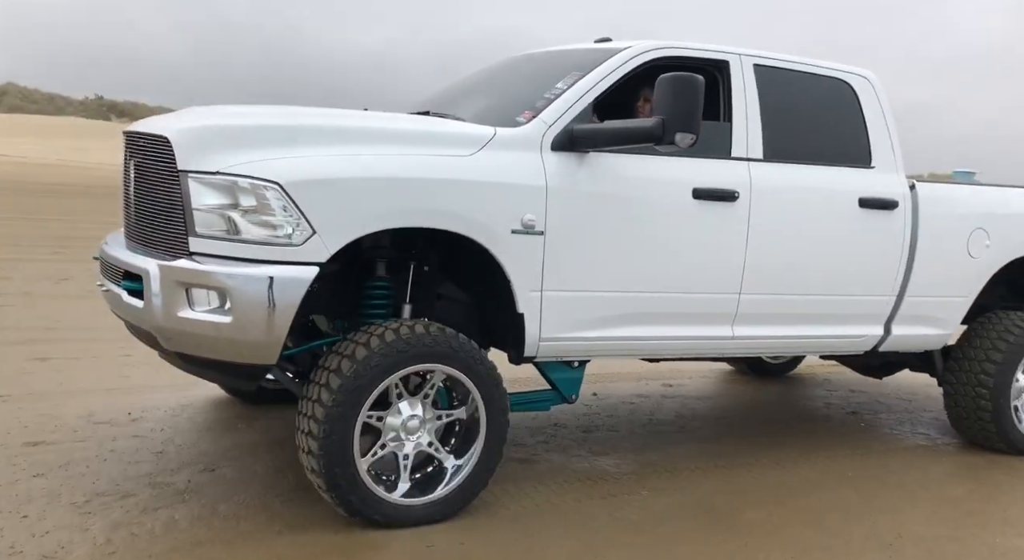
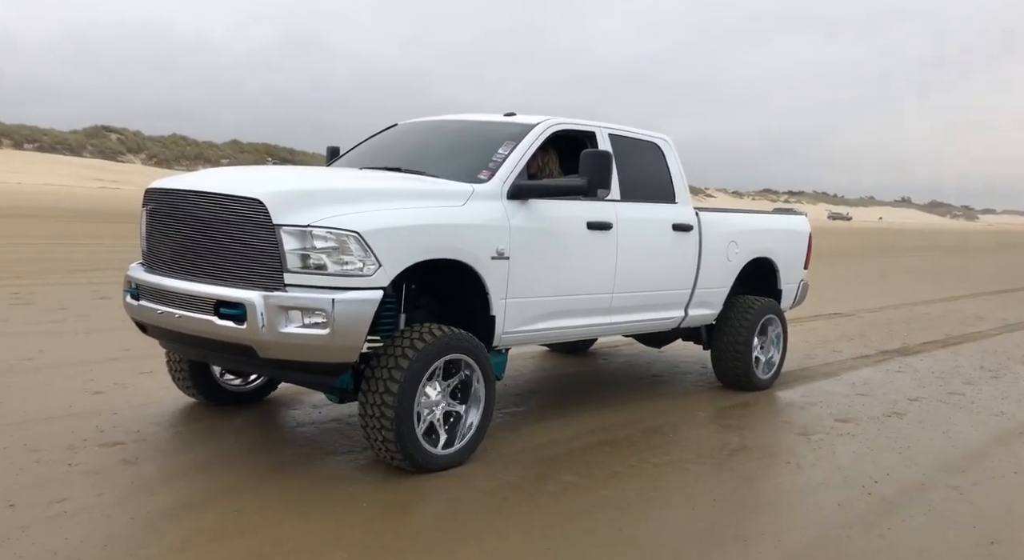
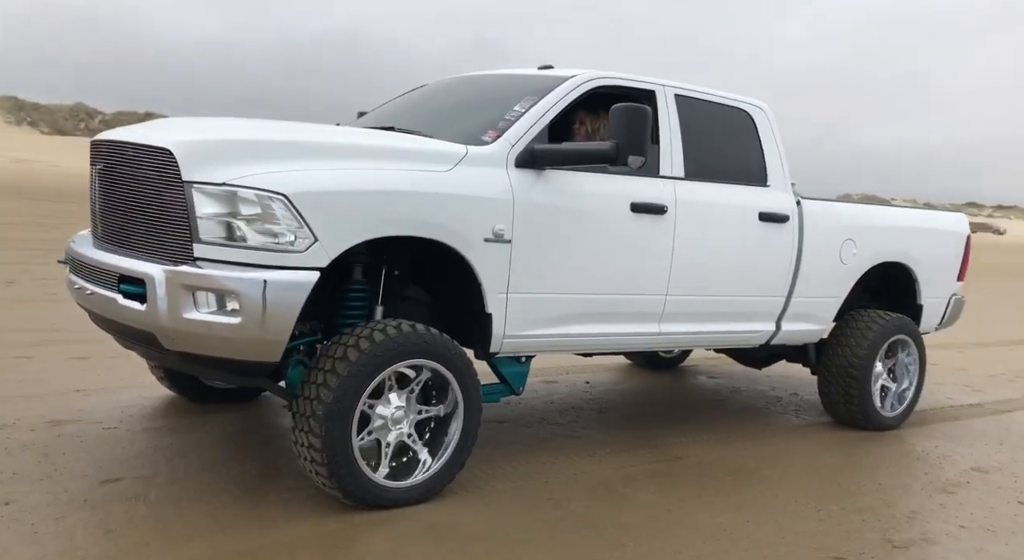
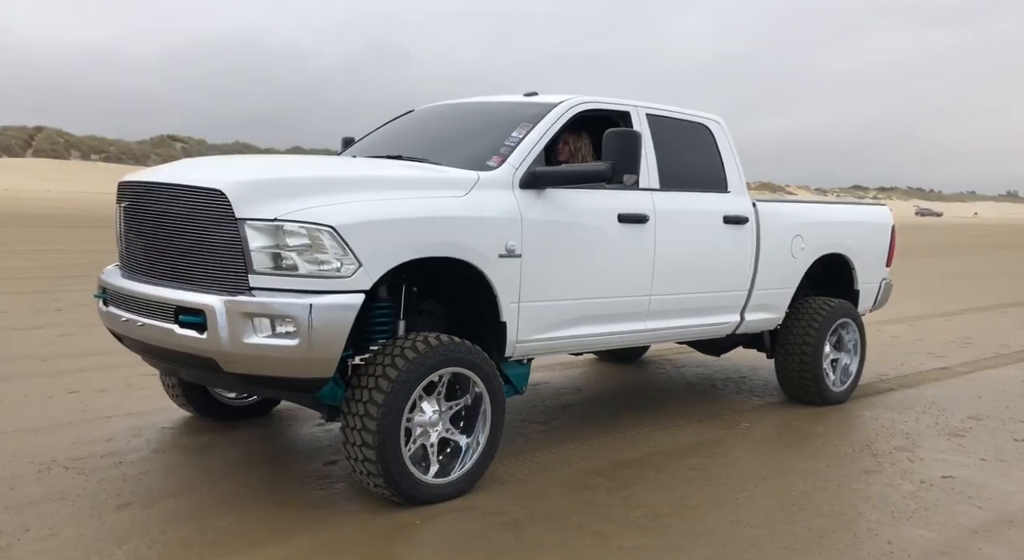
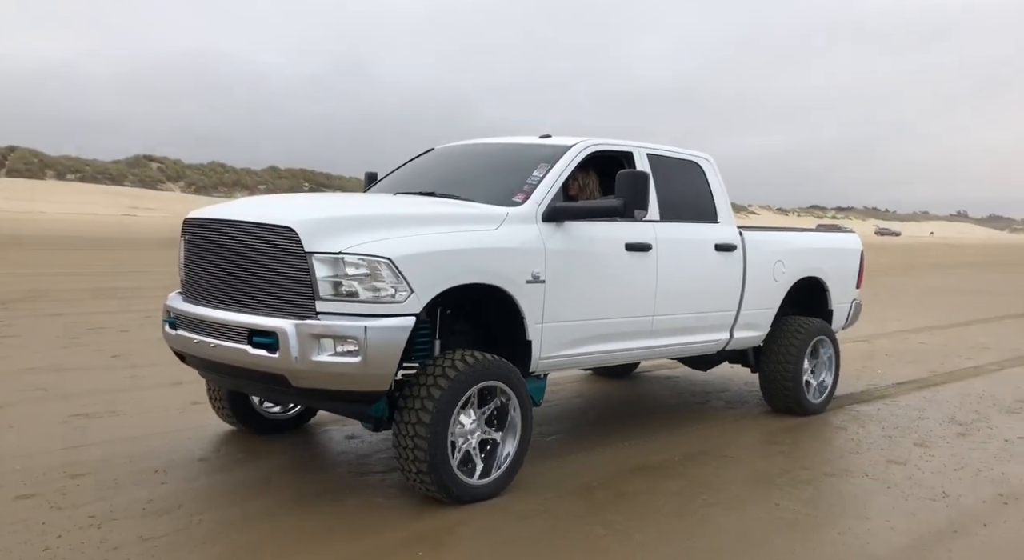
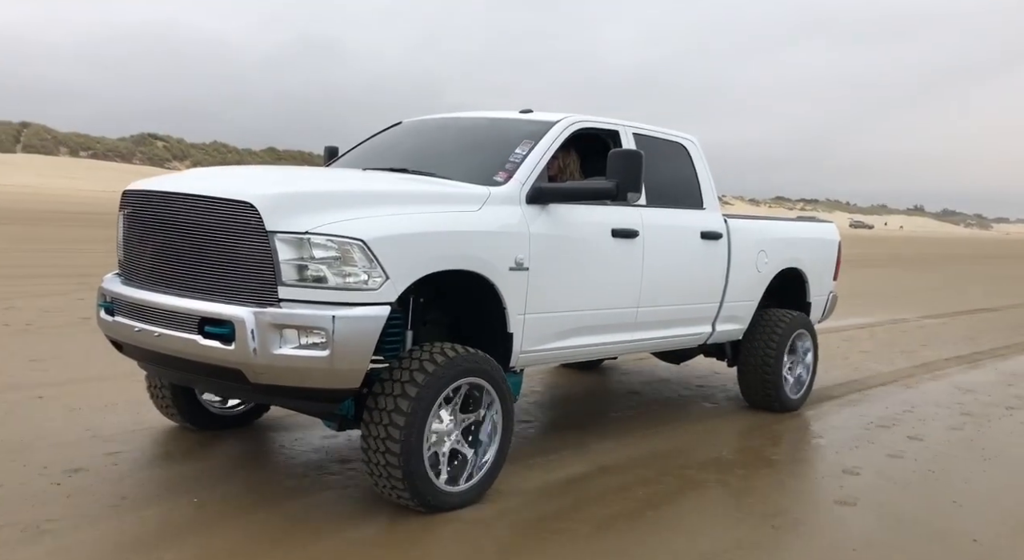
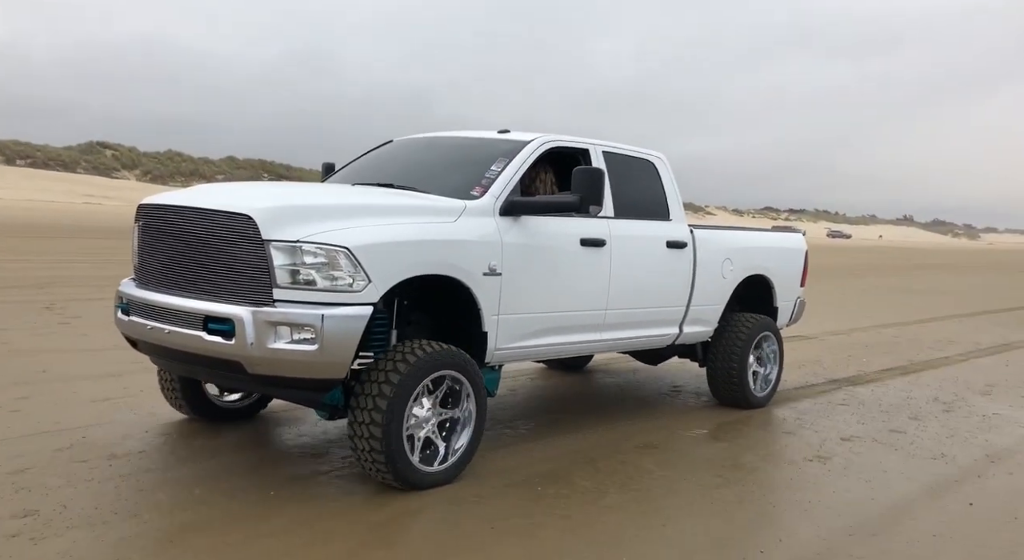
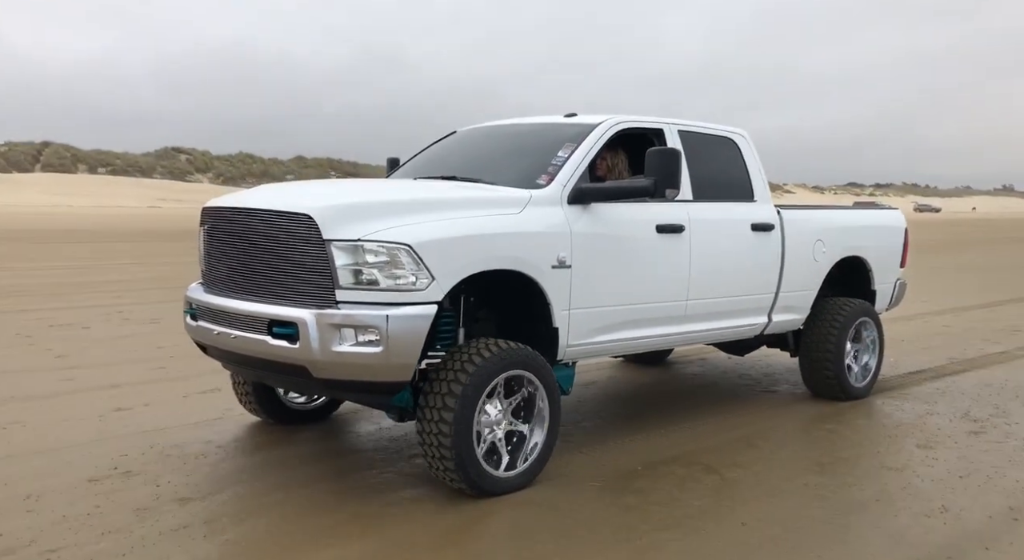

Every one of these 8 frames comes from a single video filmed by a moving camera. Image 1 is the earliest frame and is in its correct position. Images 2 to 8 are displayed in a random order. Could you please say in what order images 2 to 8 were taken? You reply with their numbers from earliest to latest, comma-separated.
3, 4, 8, 5, 7, 2, 6
